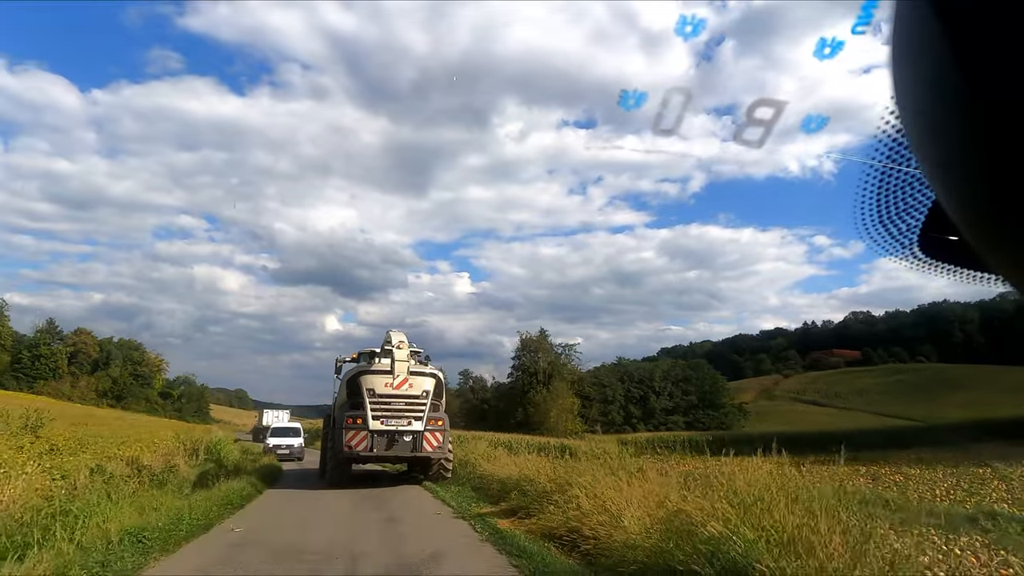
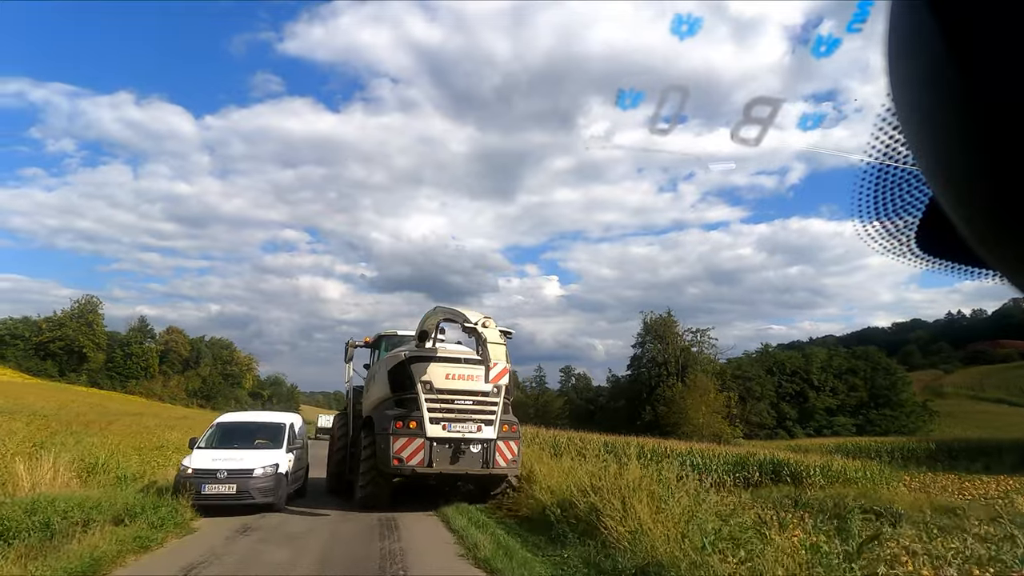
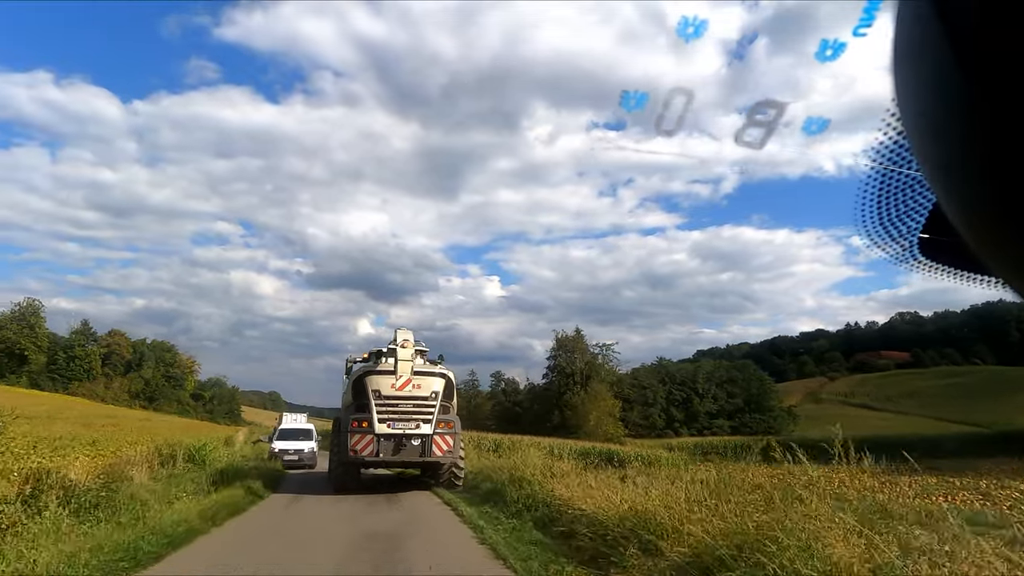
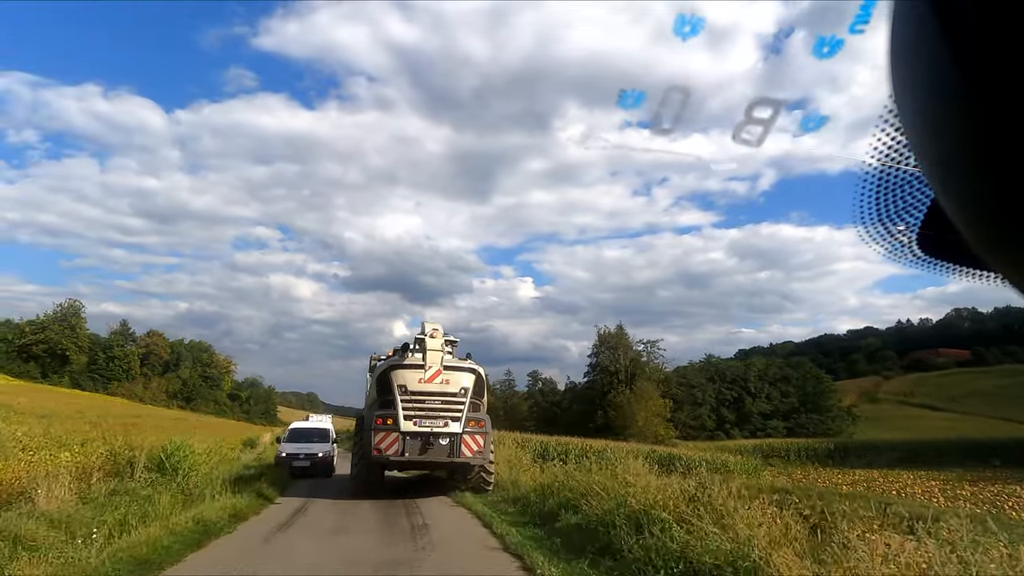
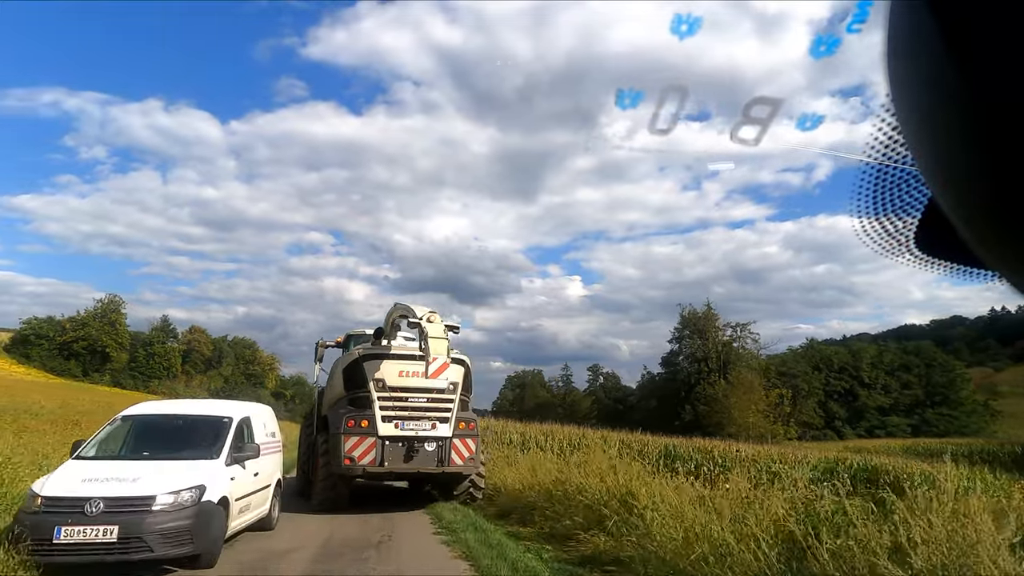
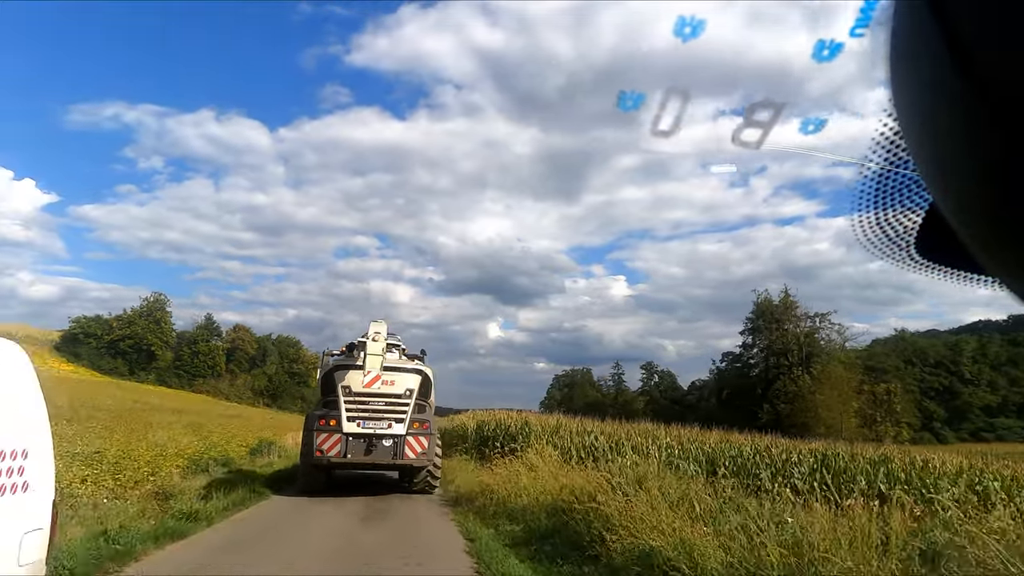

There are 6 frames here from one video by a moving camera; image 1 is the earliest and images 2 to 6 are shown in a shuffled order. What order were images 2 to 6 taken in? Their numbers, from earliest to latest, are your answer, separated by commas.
3, 4, 2, 5, 6
